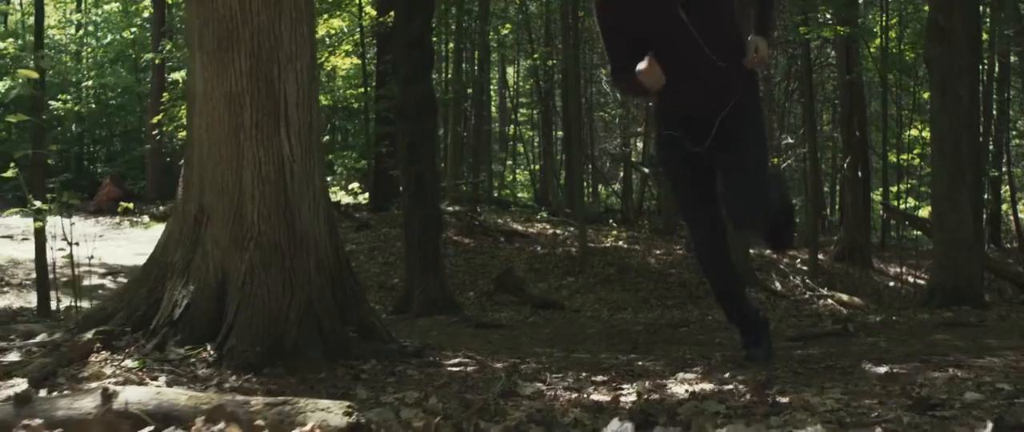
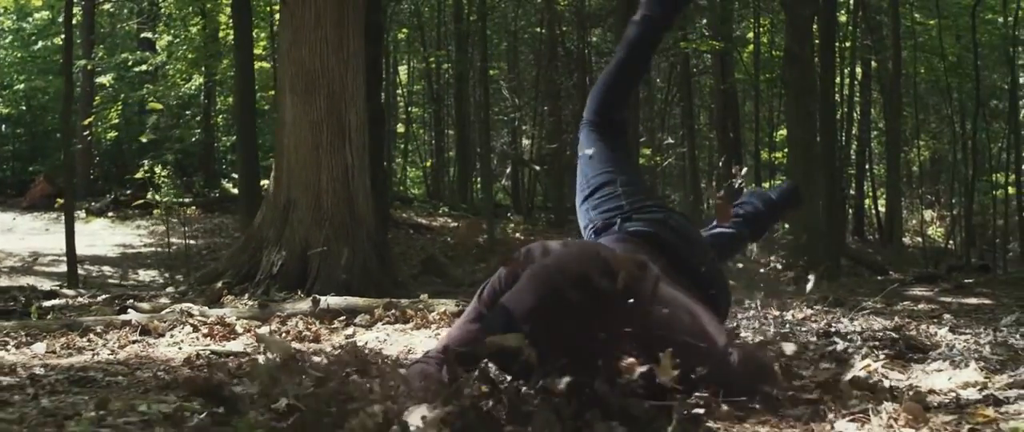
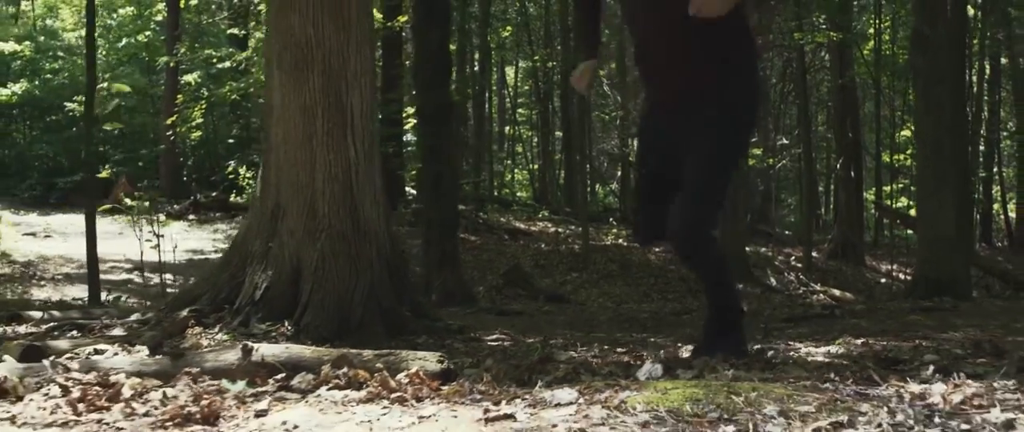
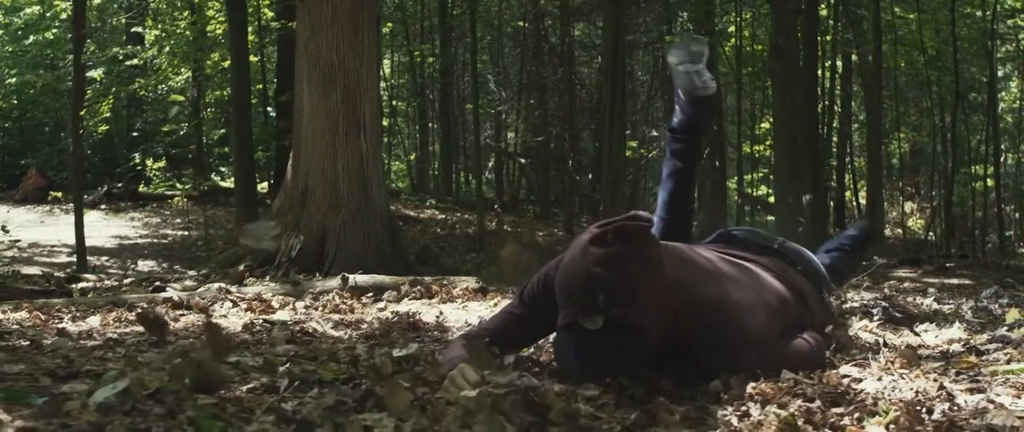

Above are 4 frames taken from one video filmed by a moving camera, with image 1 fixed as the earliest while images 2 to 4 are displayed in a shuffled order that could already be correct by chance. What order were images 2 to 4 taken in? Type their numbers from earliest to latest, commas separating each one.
3, 2, 4
